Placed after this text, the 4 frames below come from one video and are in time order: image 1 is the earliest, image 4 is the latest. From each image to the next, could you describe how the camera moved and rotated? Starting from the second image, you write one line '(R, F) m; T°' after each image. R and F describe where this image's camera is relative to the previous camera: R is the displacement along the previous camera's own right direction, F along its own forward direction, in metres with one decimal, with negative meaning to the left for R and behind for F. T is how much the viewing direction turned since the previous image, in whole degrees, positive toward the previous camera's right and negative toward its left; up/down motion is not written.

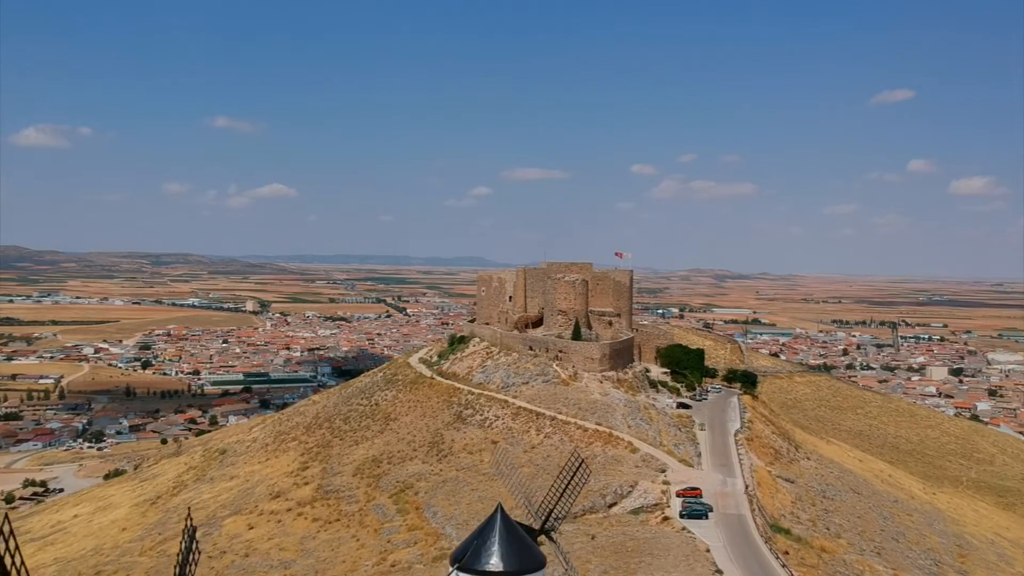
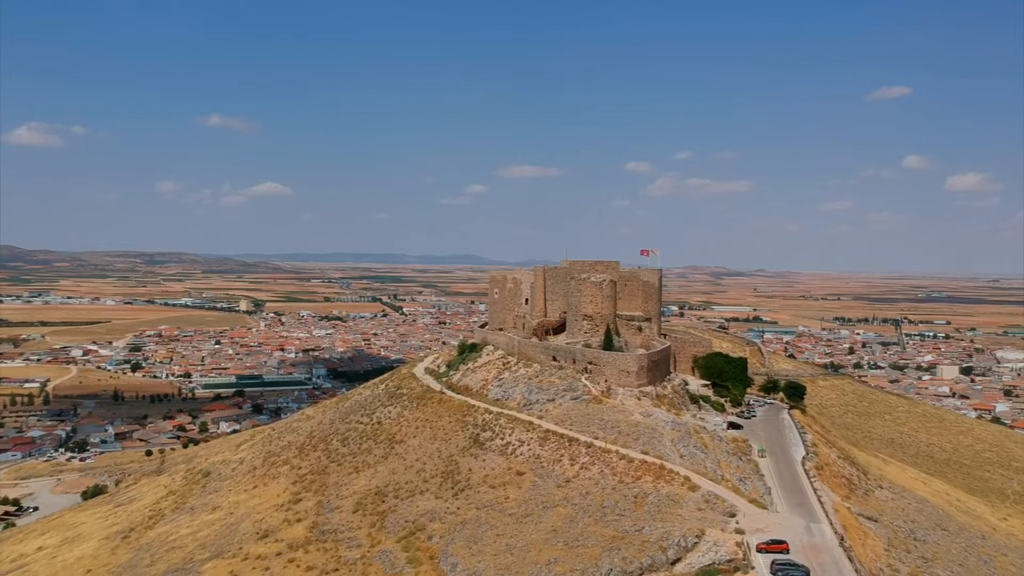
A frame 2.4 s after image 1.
(-1.2, +4.8) m; 0°
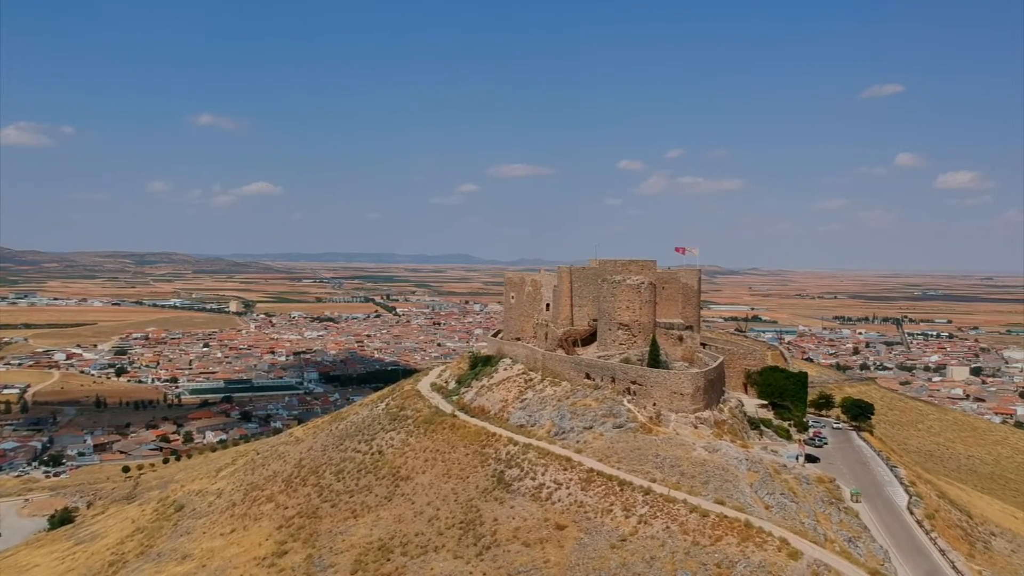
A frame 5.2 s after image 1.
(-1.4, +5.4) m; +1°
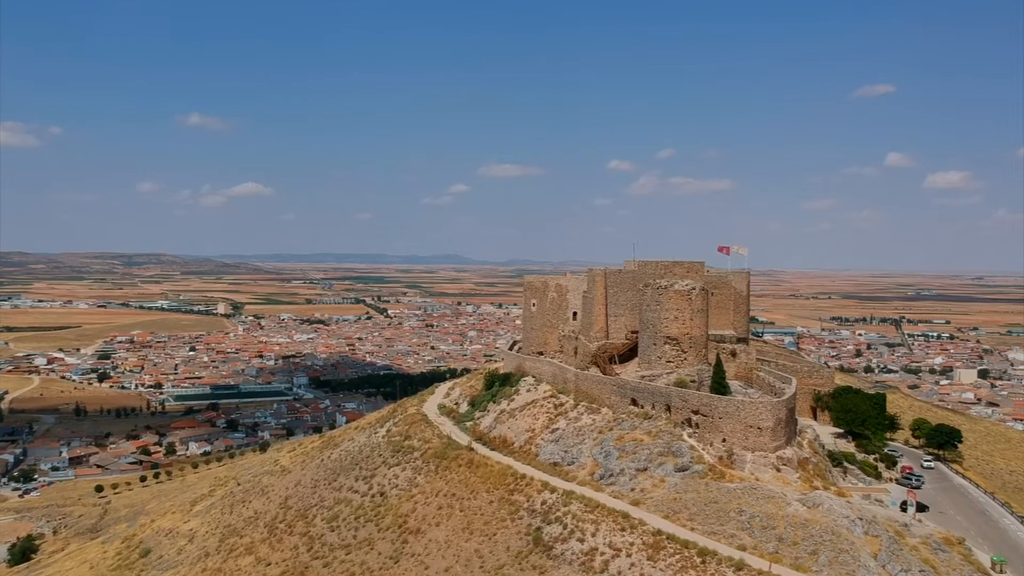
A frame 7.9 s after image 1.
(-1.3, +5.1) m; +1°
